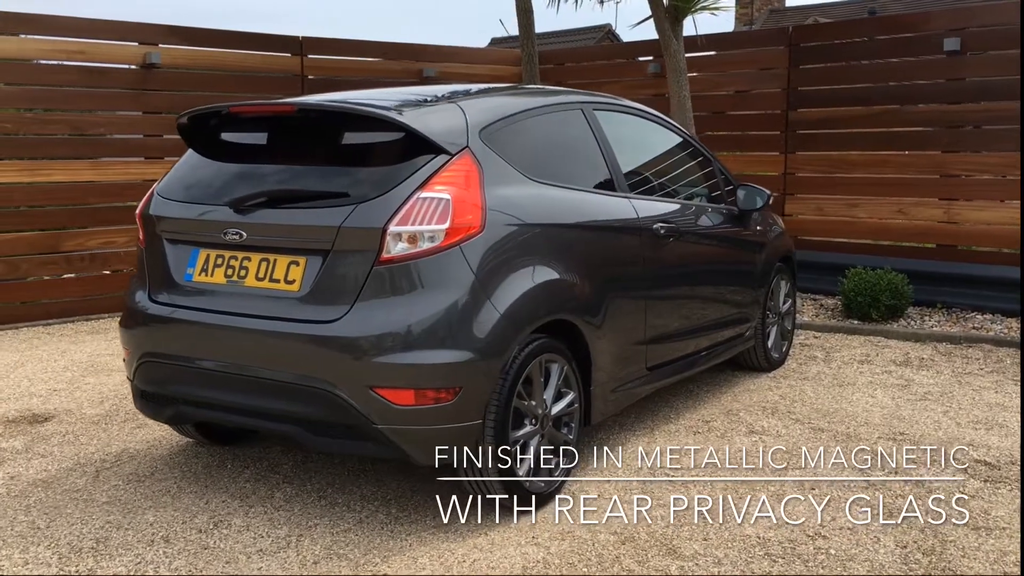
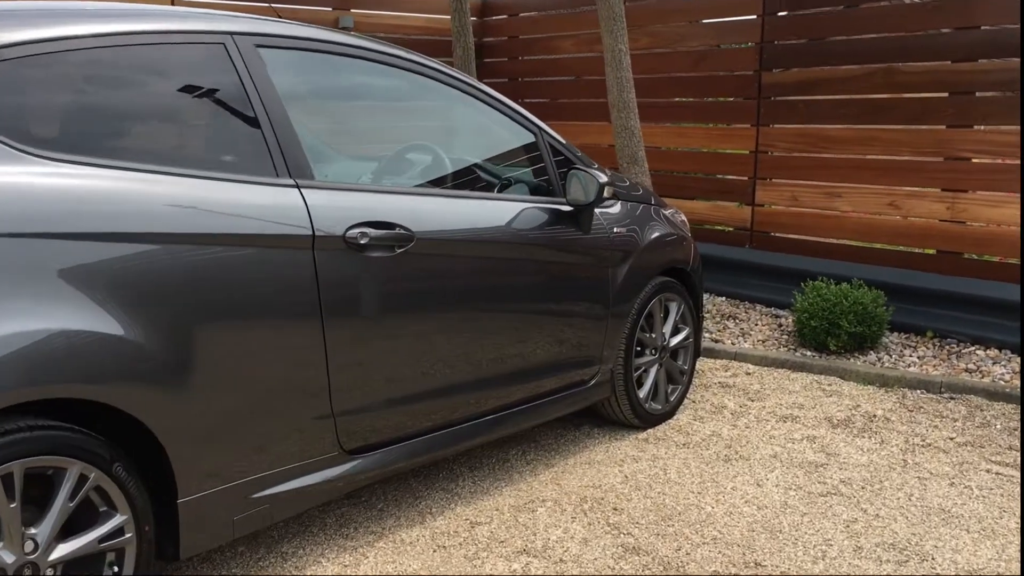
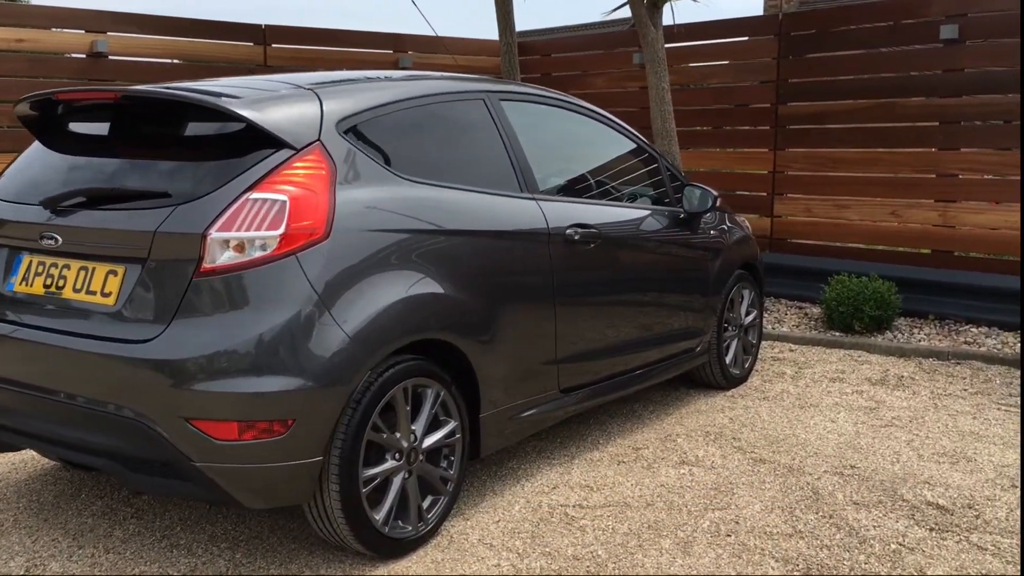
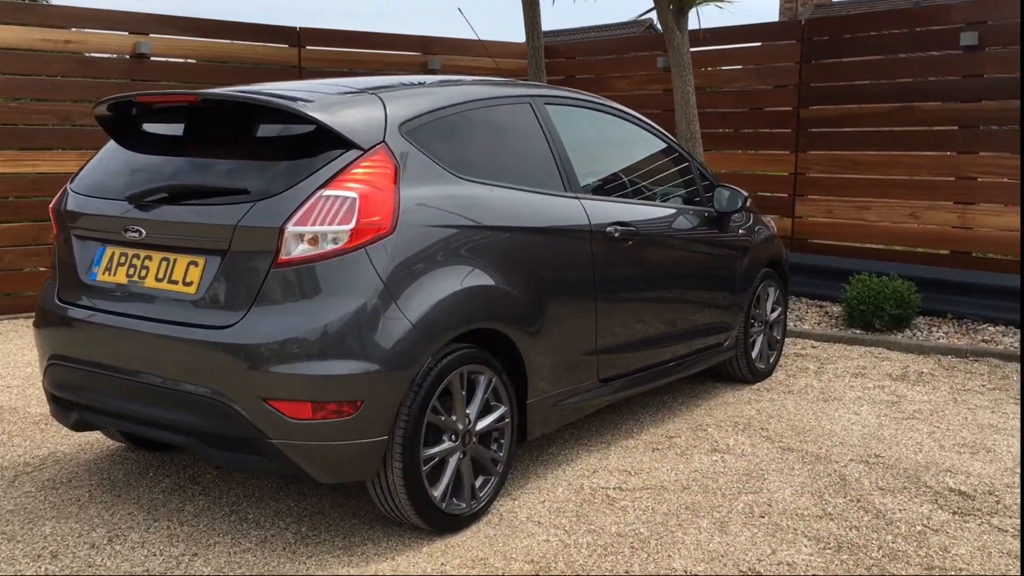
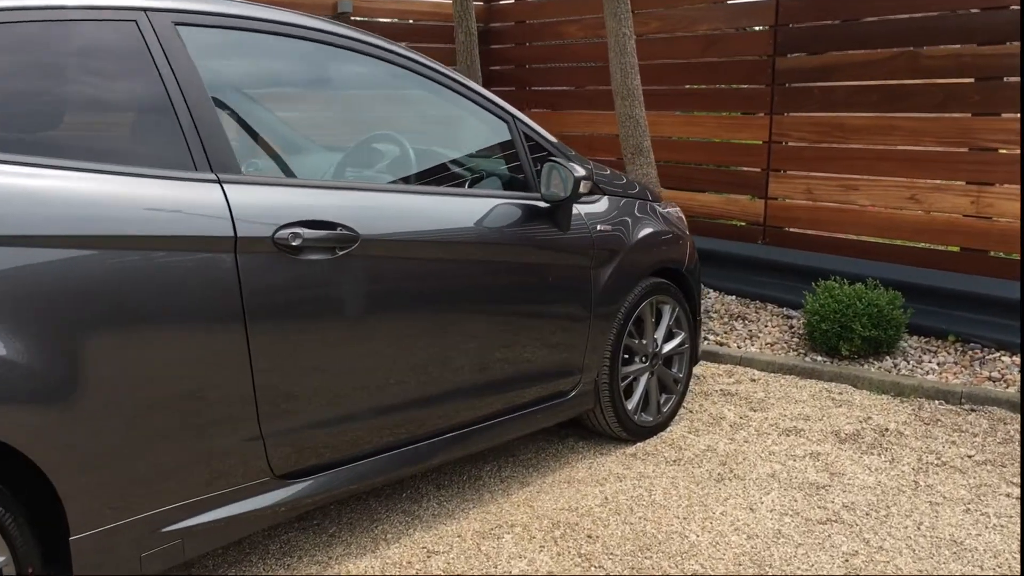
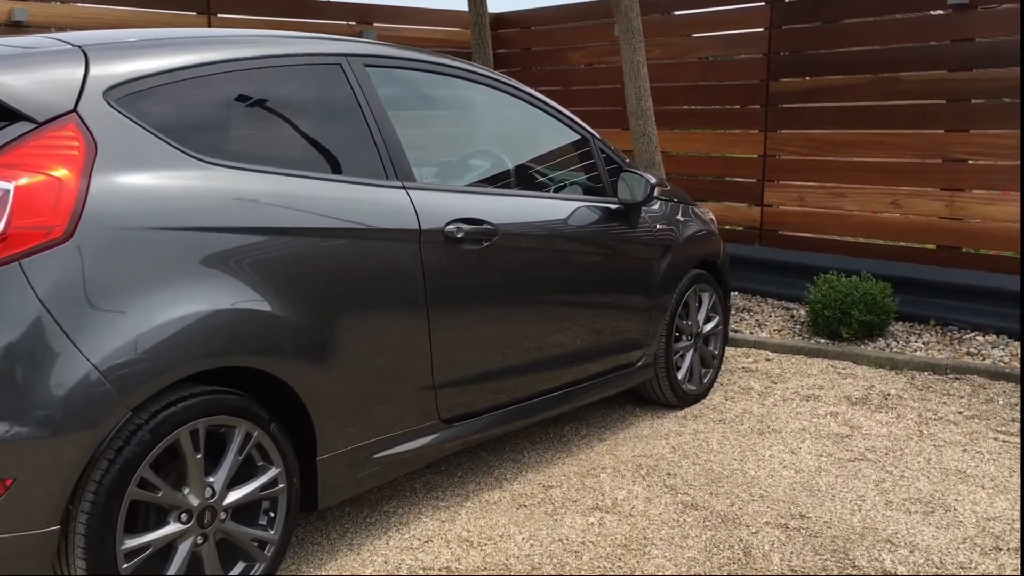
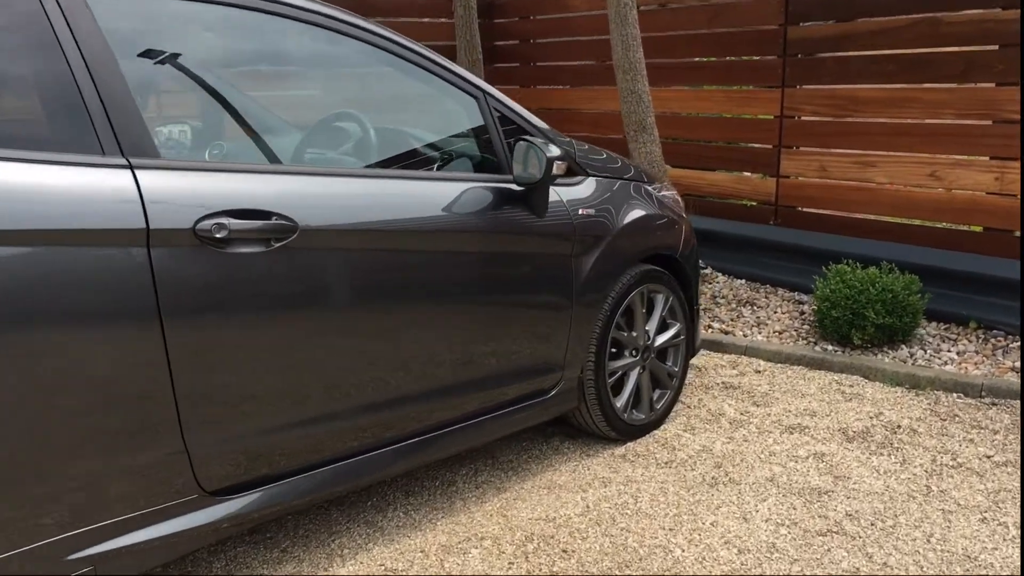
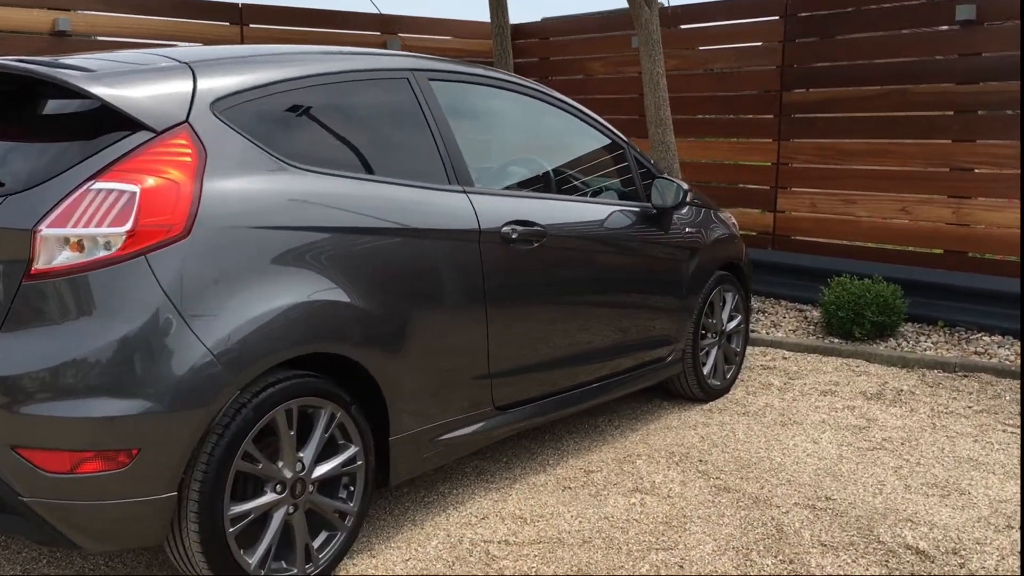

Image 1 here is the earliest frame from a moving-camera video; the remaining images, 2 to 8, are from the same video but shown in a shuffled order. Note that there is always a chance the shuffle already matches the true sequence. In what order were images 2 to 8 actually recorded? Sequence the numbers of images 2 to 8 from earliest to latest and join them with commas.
4, 3, 8, 6, 2, 5, 7
